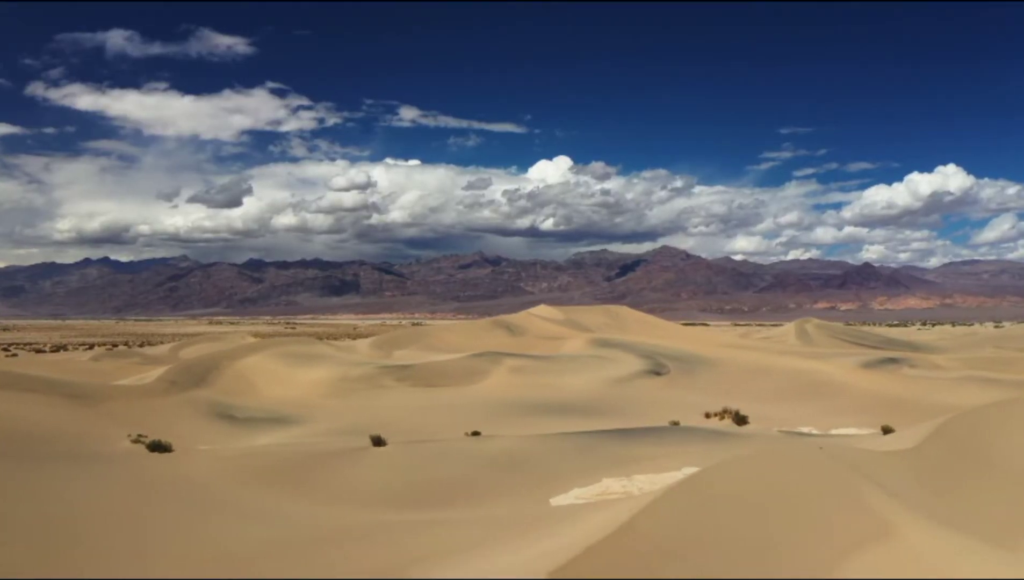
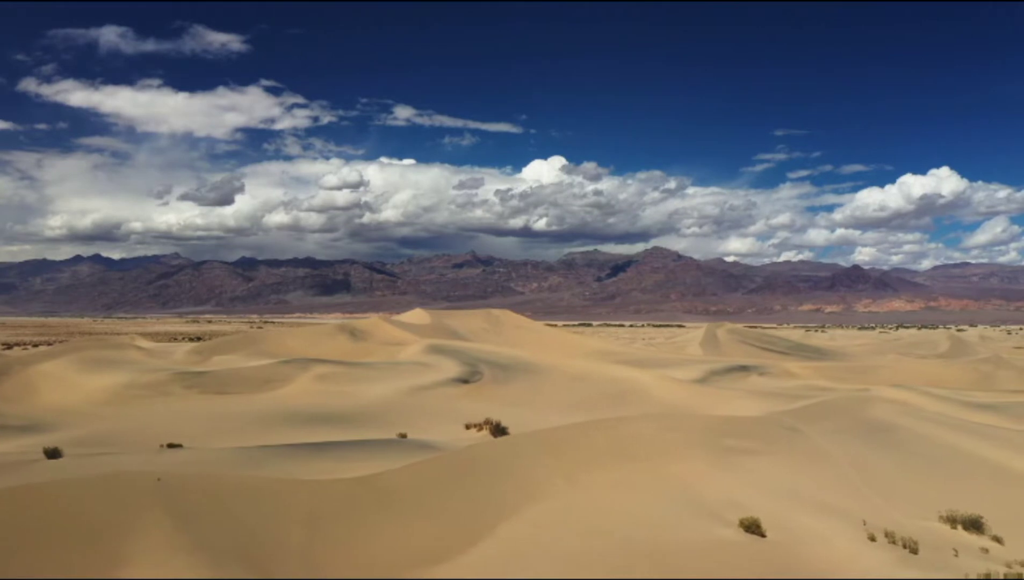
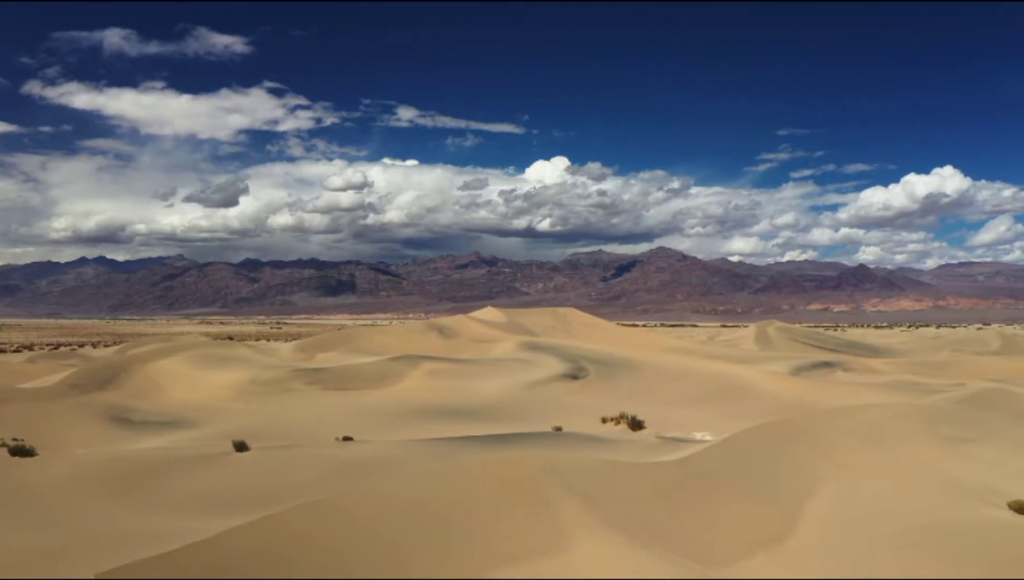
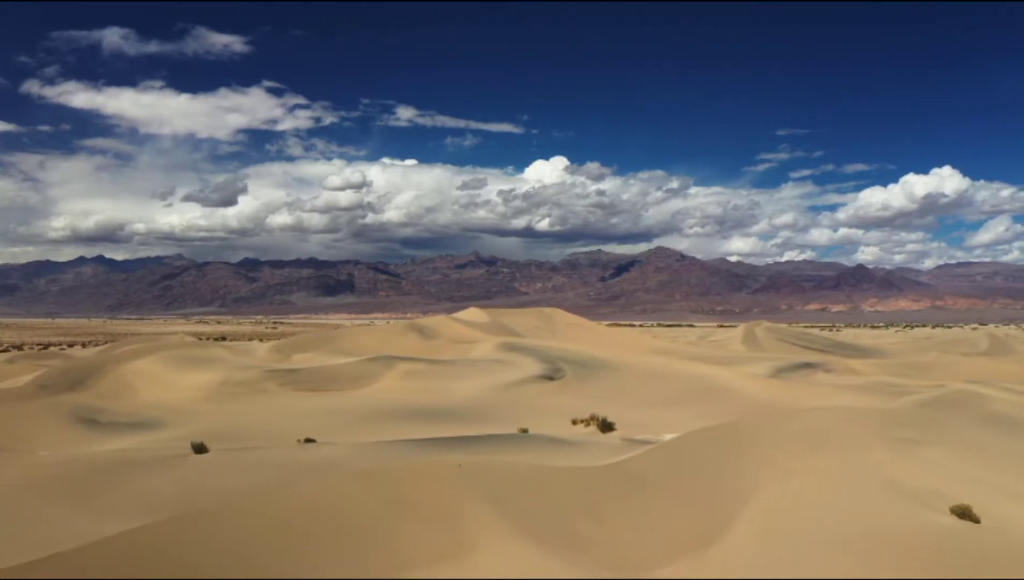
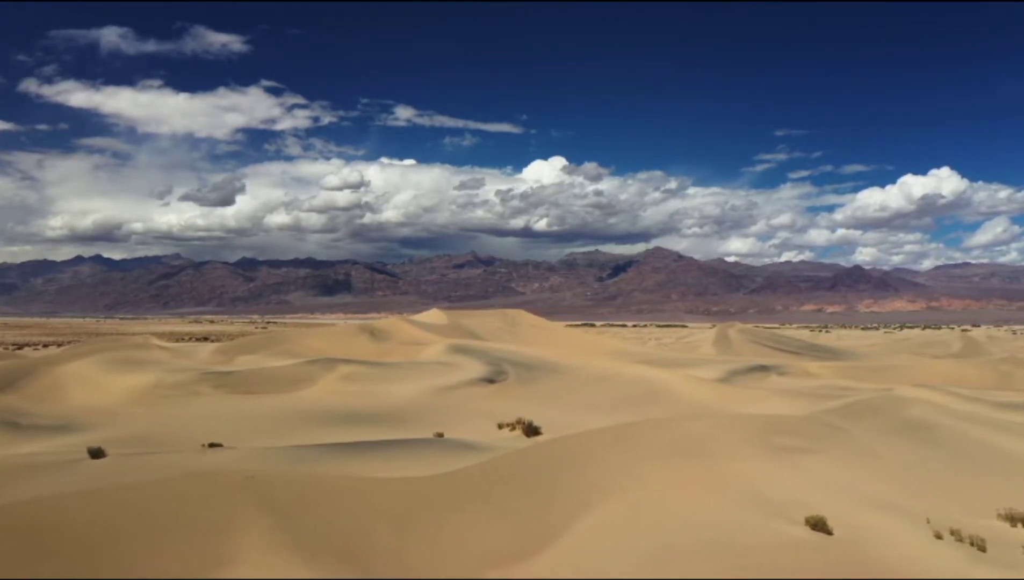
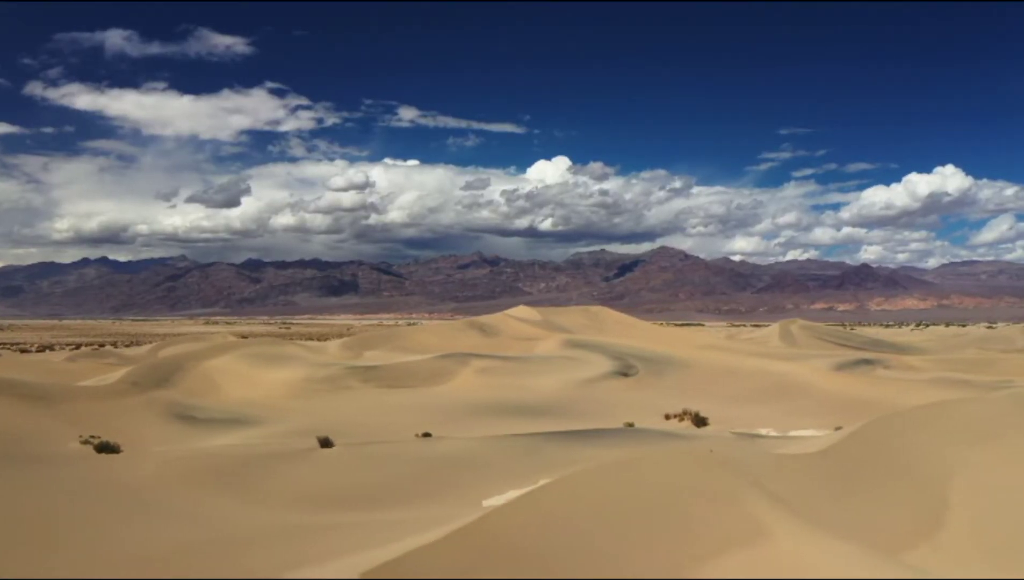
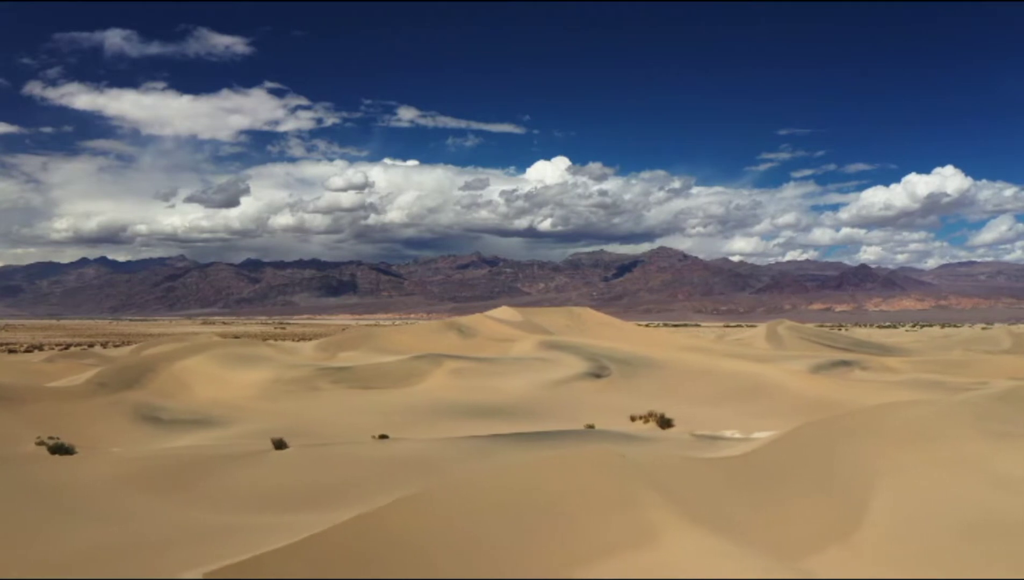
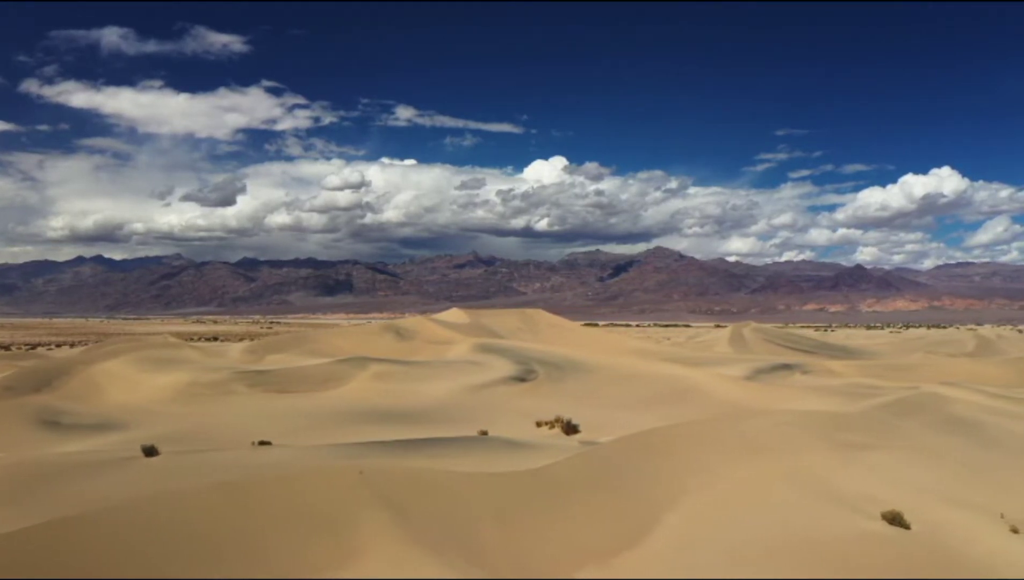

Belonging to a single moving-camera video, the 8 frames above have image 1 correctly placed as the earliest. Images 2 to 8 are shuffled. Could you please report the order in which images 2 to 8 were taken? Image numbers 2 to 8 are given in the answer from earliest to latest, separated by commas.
6, 7, 3, 4, 8, 5, 2
